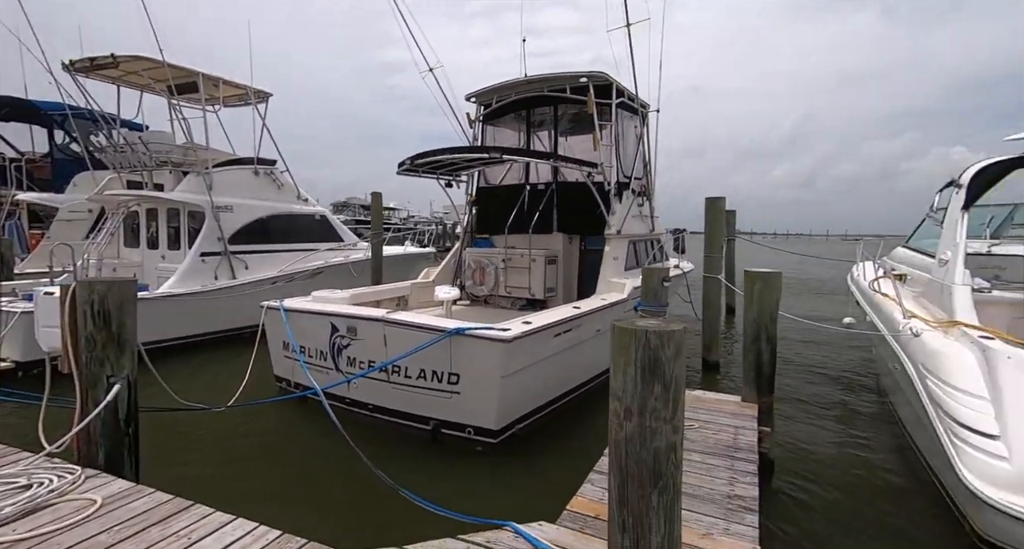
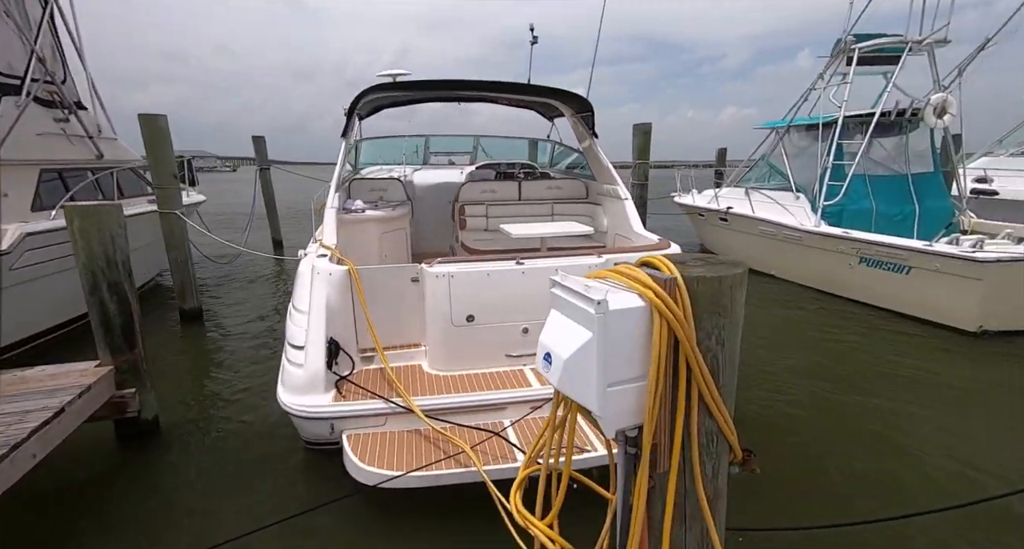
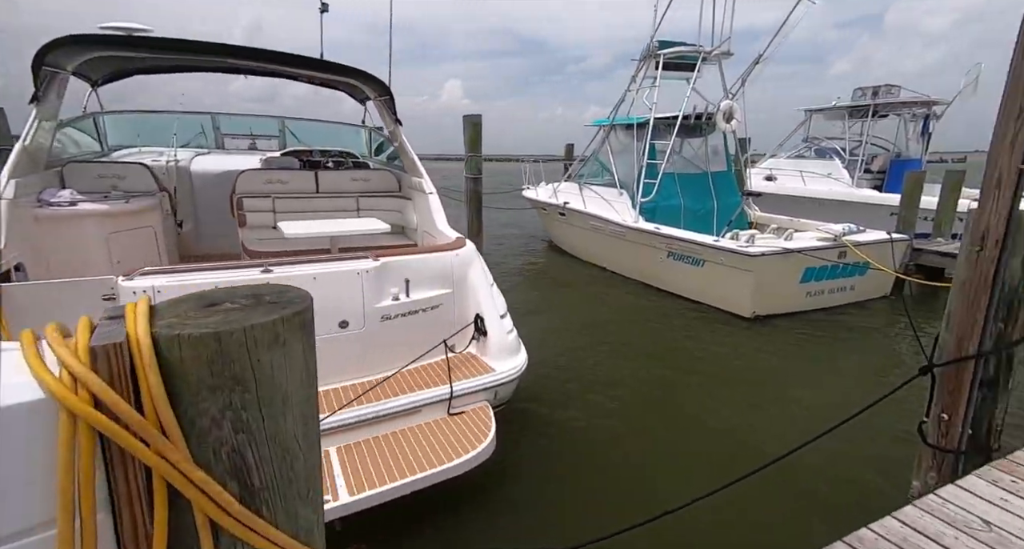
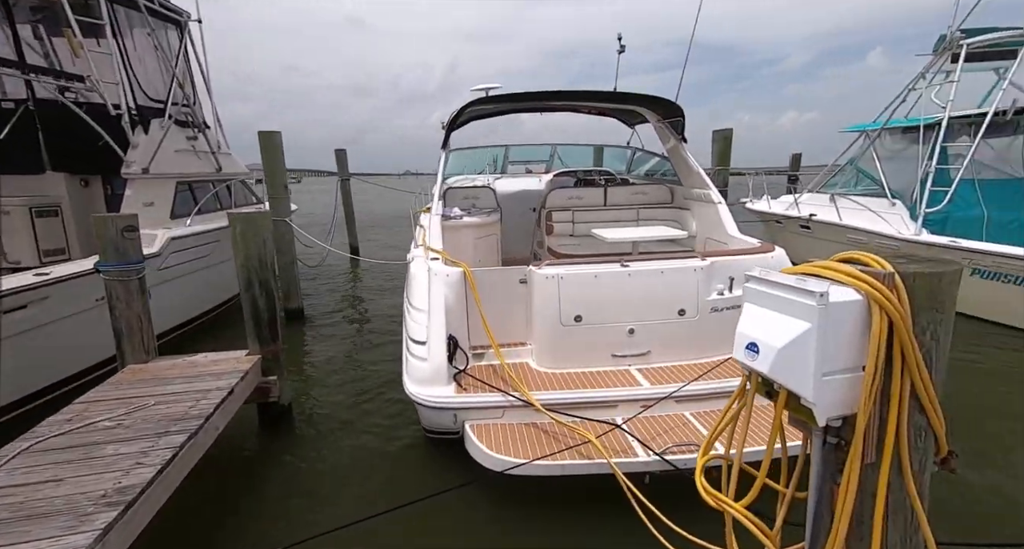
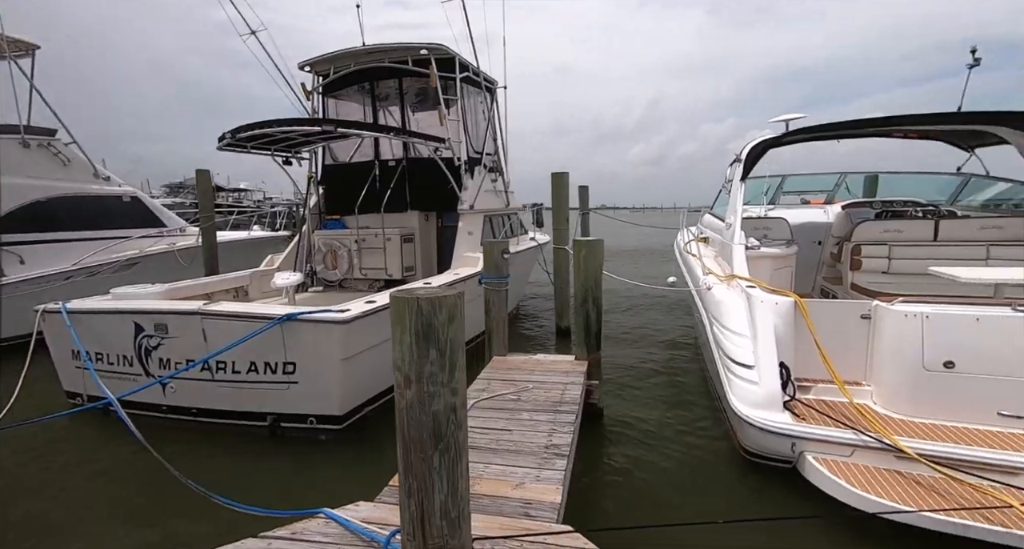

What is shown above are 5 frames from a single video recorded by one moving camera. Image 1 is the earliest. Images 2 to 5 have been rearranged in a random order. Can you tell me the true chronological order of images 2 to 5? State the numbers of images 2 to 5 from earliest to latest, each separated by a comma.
5, 4, 2, 3
